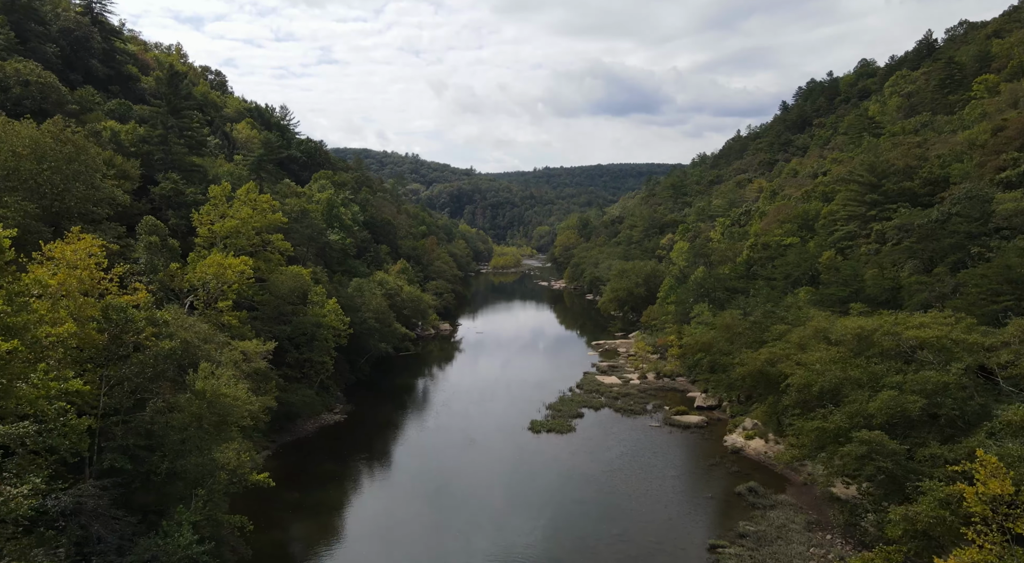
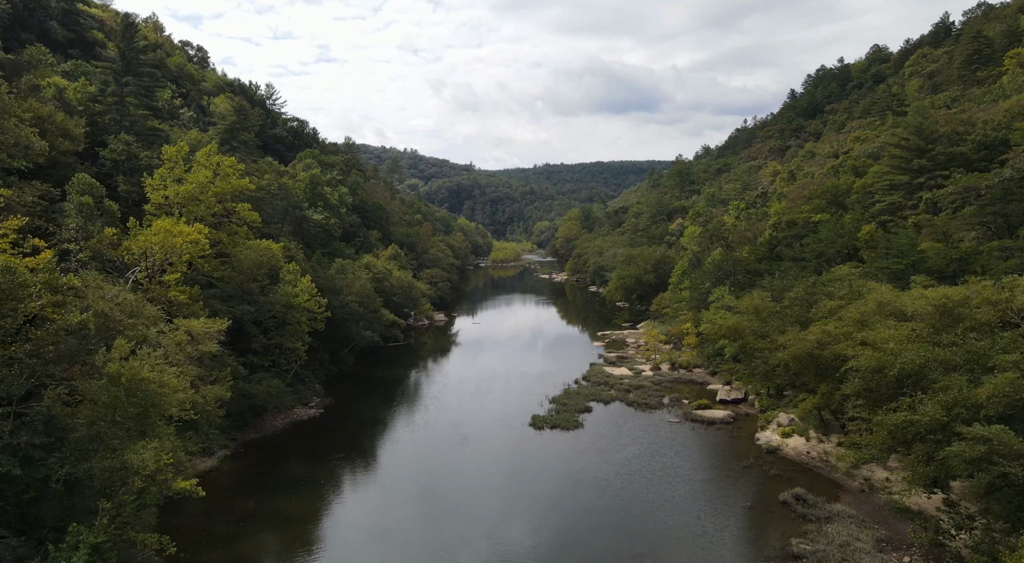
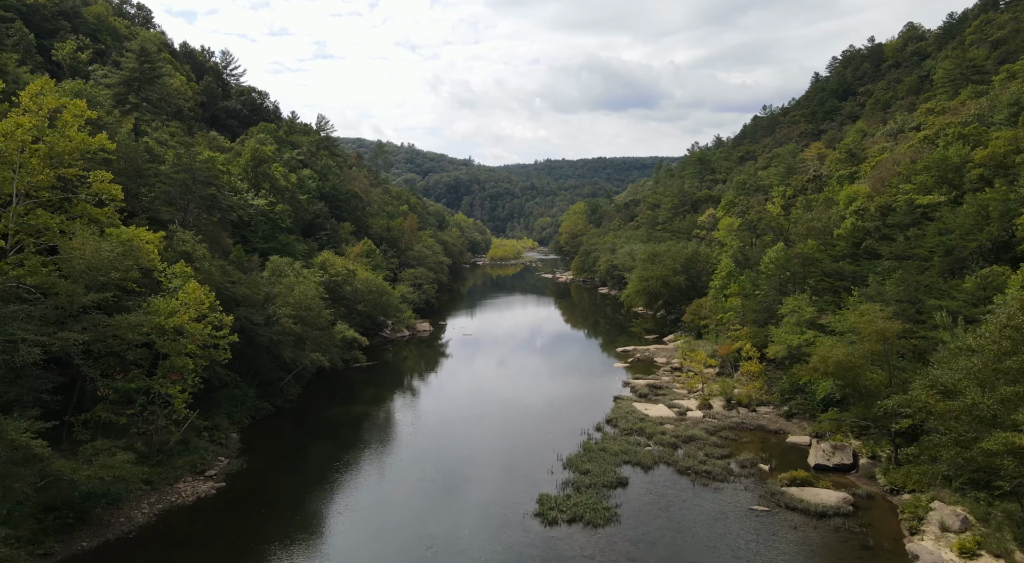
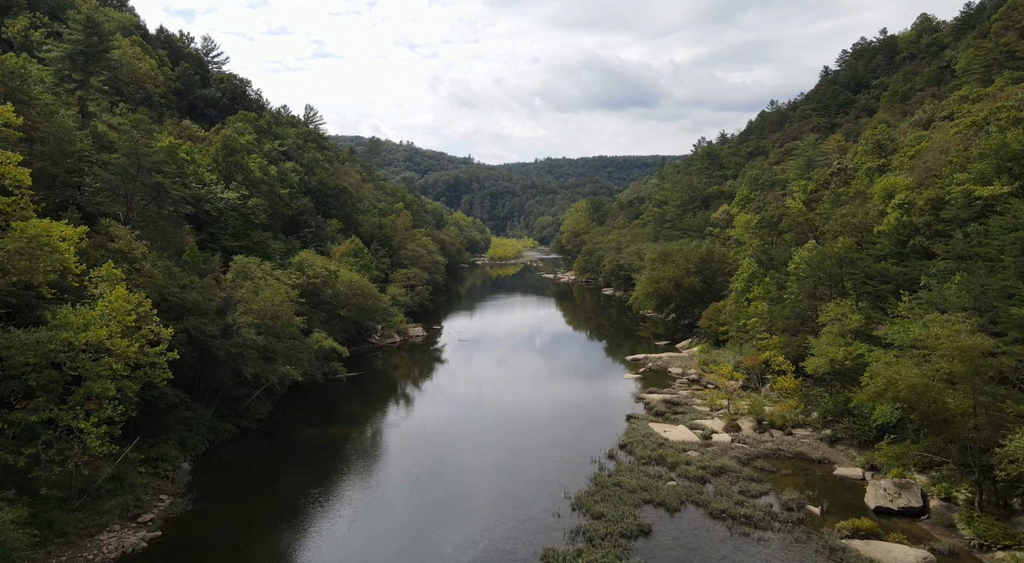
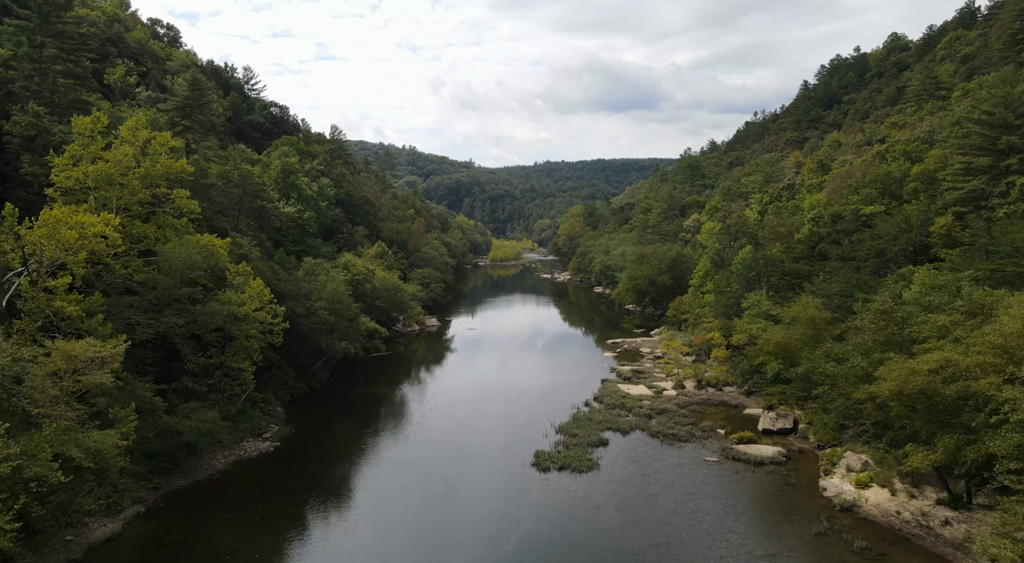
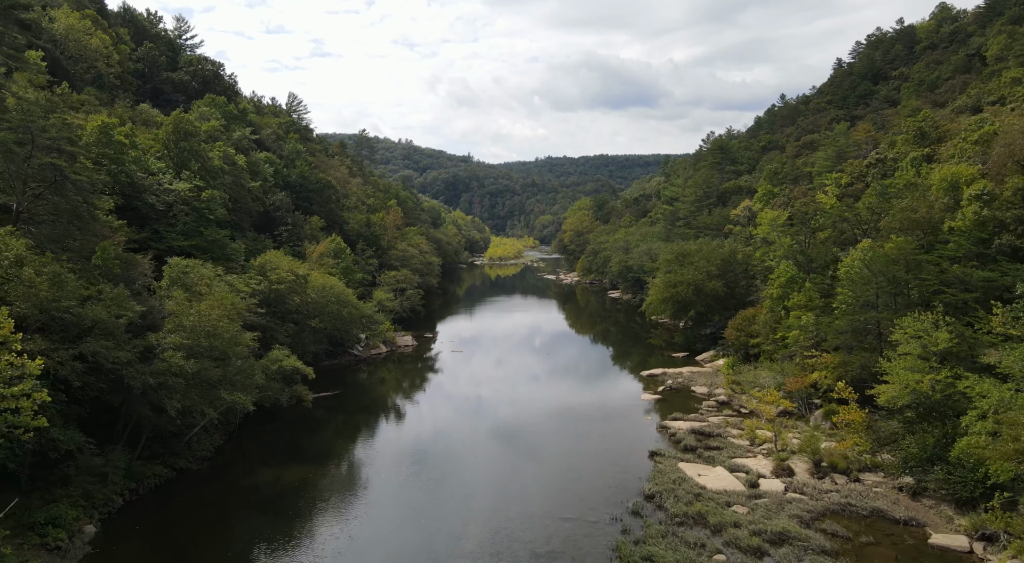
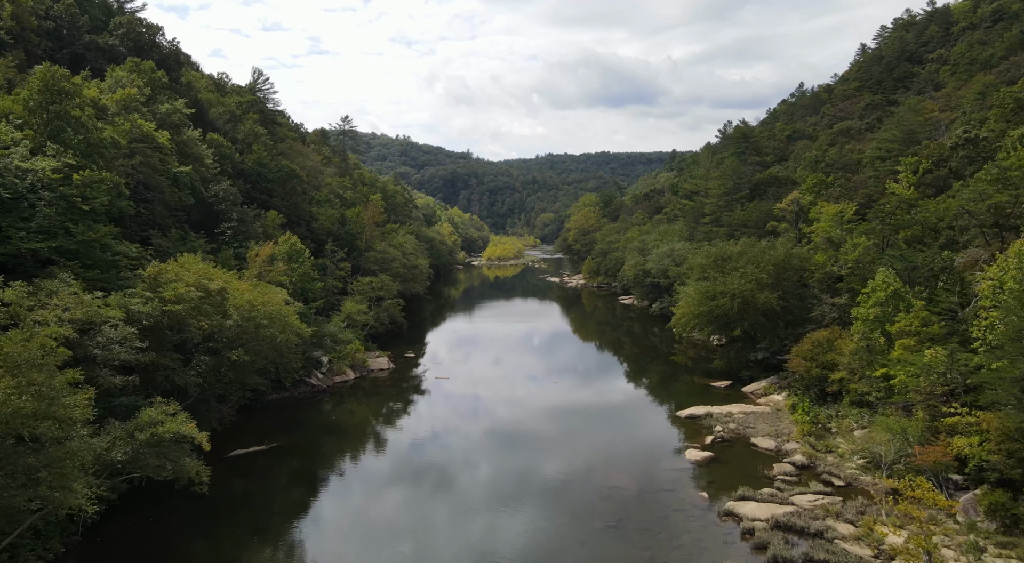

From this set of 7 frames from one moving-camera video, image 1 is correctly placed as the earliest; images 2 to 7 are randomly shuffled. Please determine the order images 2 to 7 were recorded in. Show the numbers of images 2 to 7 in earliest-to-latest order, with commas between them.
2, 5, 3, 4, 6, 7
